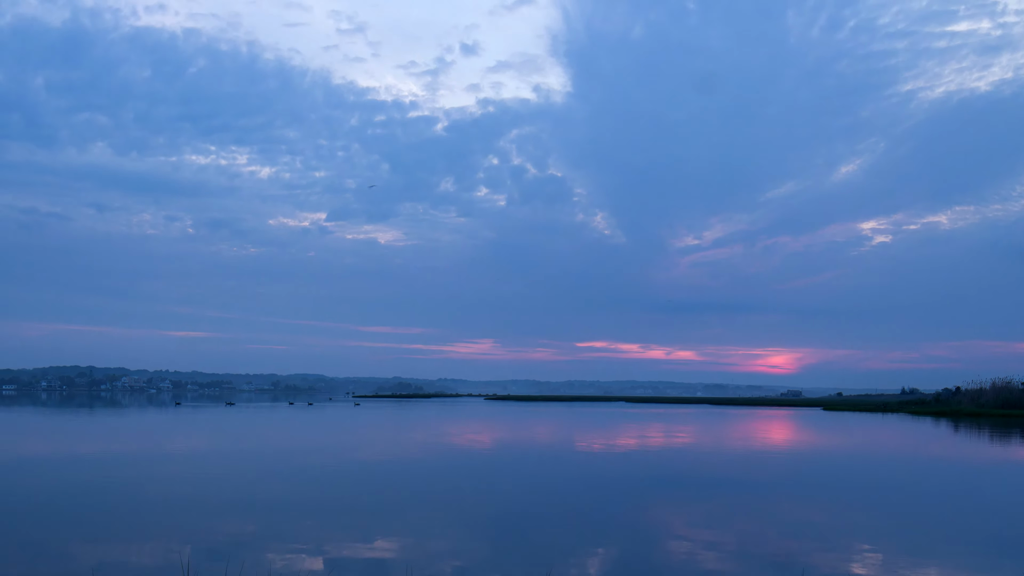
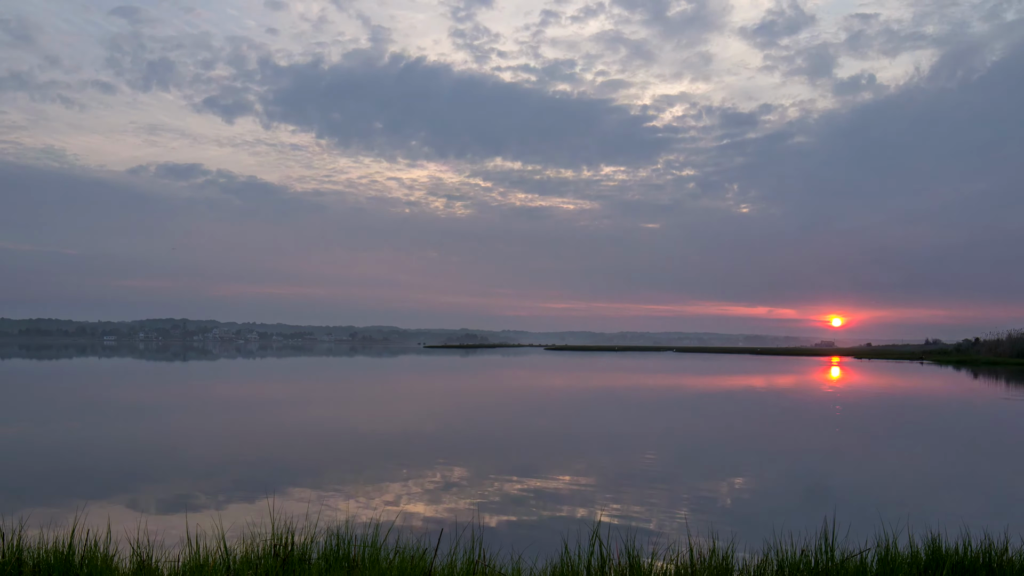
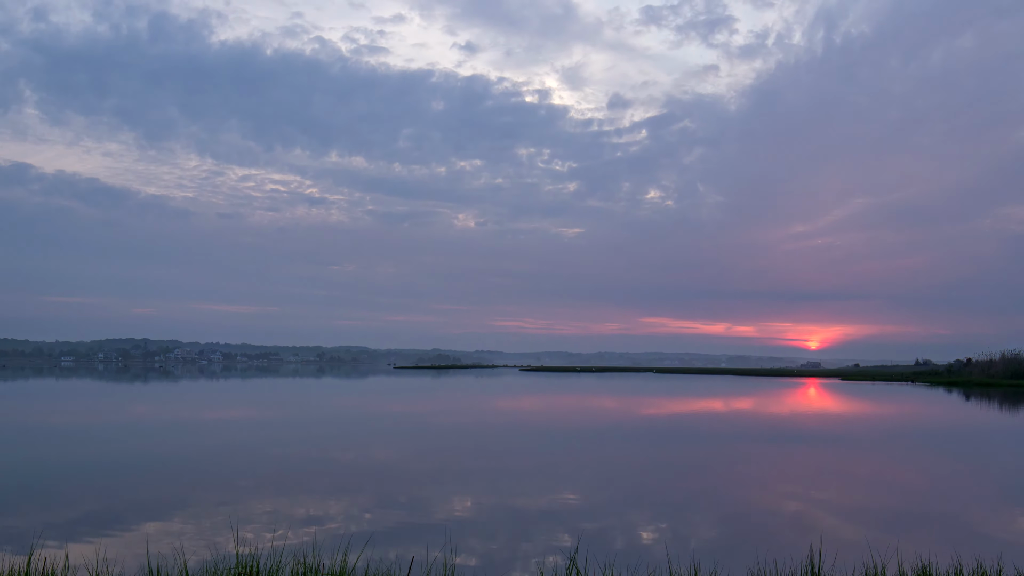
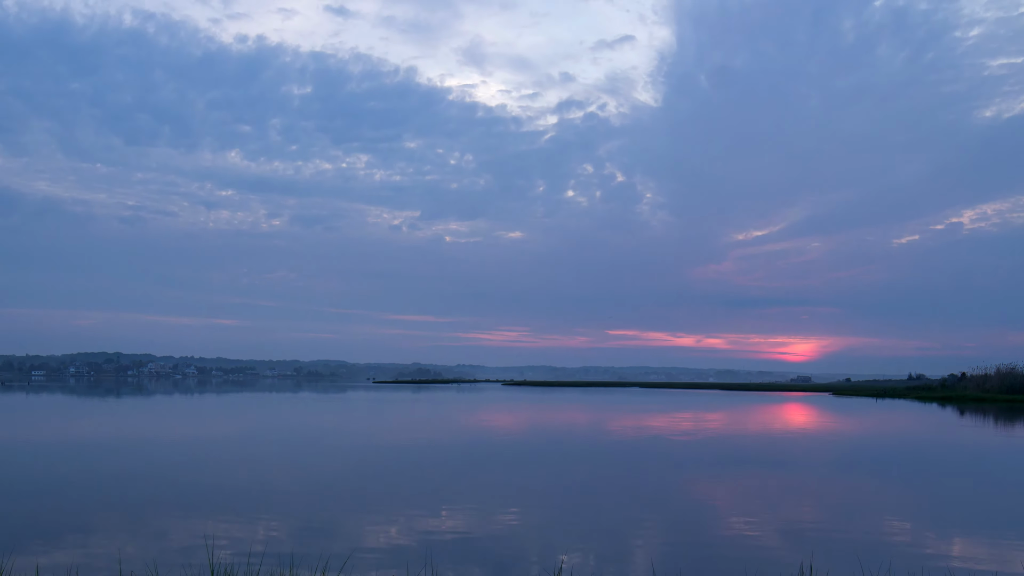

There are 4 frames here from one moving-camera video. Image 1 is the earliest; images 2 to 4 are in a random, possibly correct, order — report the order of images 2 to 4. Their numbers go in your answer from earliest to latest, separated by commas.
4, 3, 2
